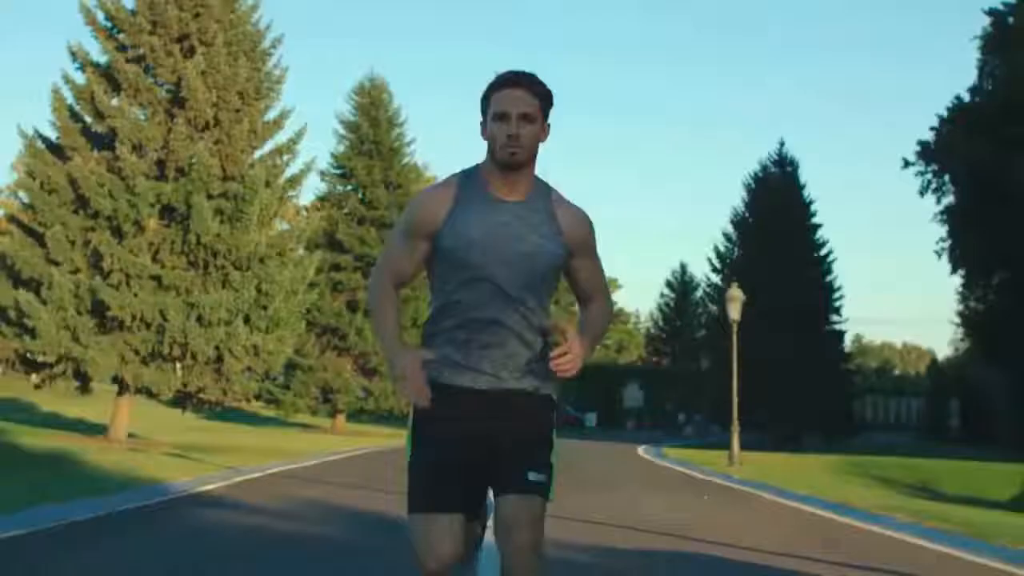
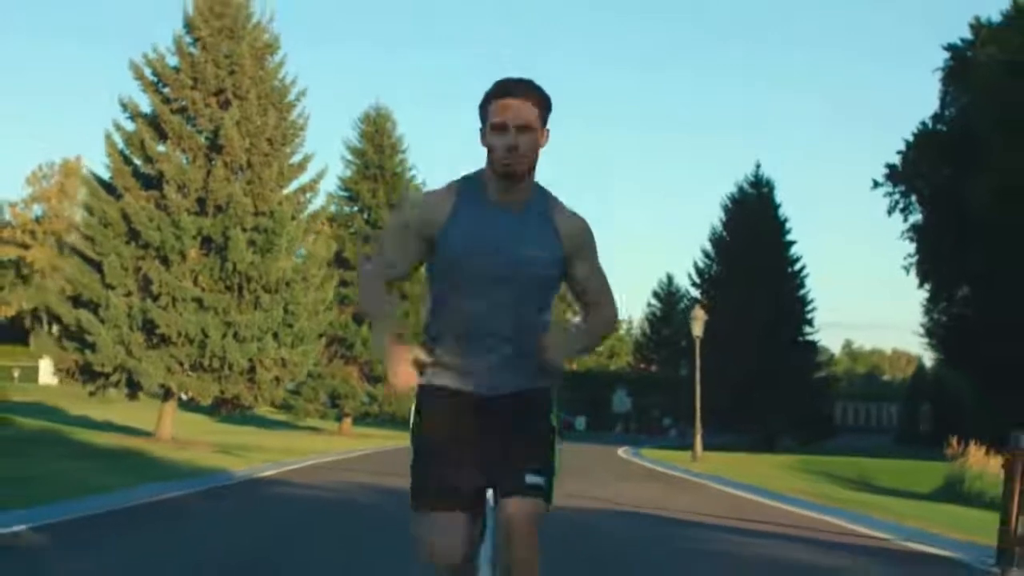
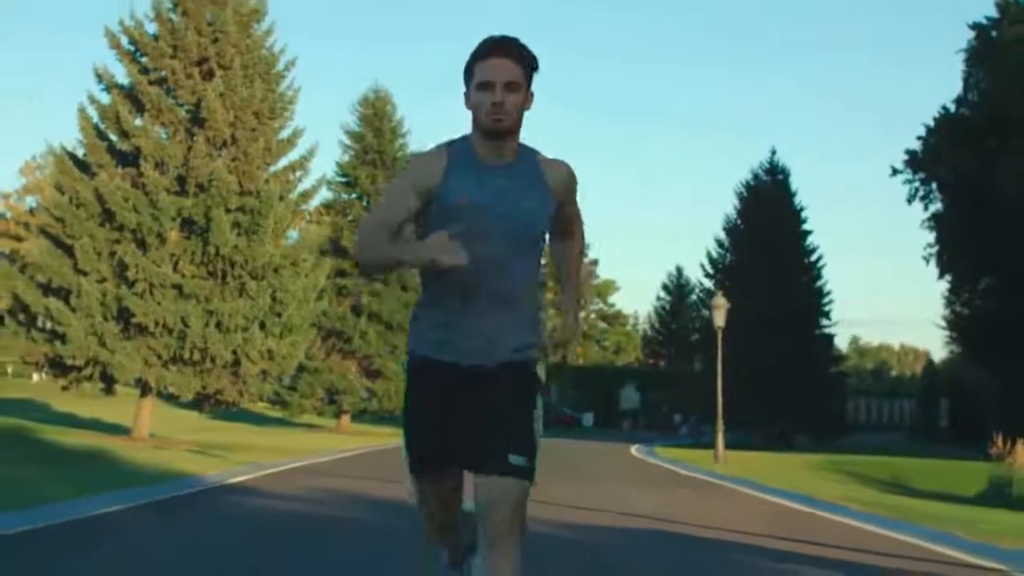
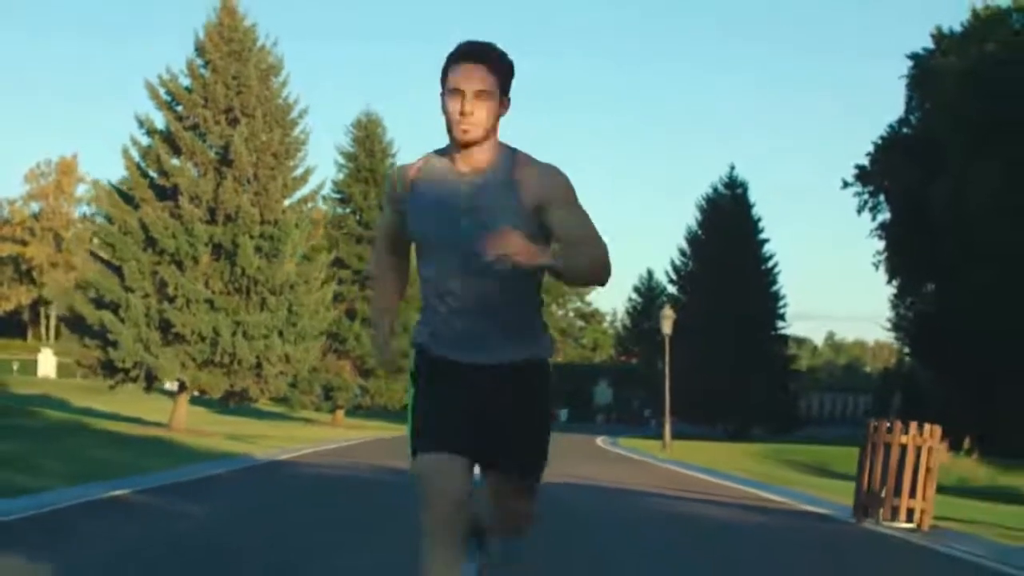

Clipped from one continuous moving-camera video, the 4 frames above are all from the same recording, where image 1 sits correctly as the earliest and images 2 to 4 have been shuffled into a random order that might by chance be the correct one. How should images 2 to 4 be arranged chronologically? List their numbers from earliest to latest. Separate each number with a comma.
3, 2, 4
